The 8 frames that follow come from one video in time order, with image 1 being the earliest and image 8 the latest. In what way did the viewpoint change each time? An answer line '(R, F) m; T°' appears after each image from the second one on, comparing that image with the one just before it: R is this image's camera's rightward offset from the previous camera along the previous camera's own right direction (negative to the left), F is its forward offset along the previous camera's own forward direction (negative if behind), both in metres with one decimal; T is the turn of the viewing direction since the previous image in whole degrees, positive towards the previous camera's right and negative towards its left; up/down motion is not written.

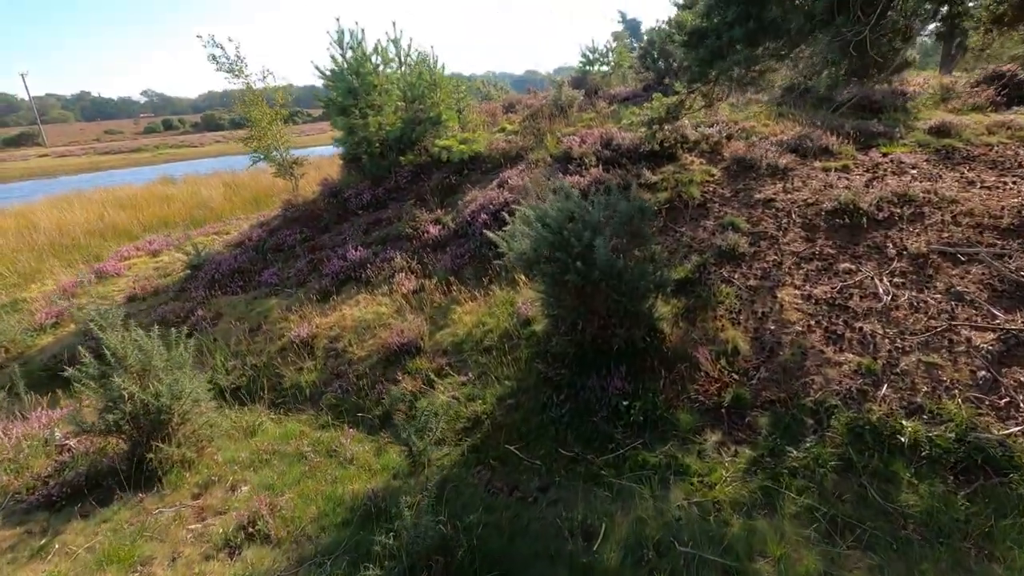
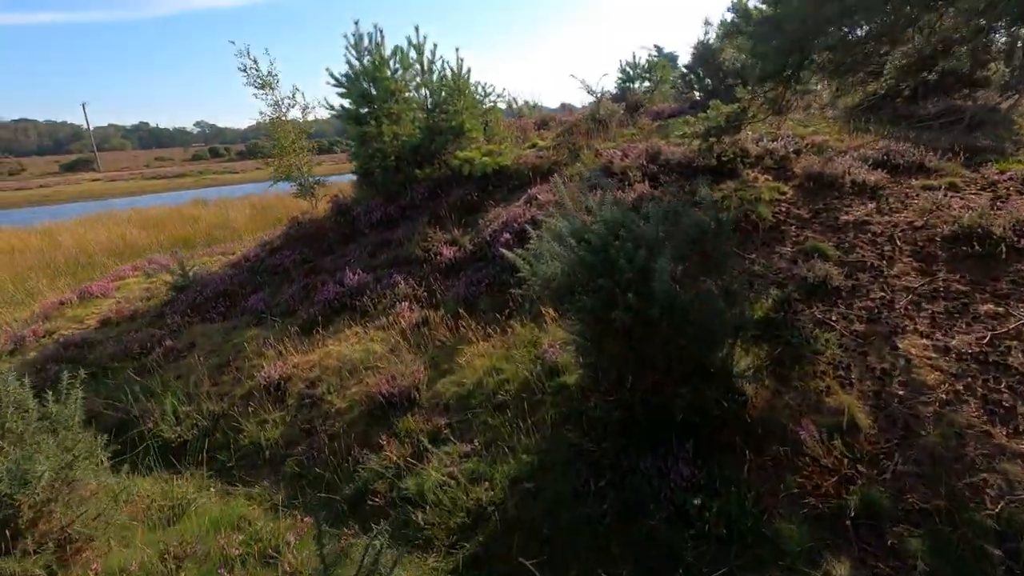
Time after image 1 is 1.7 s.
(+0.1, +1.5) m; -3°
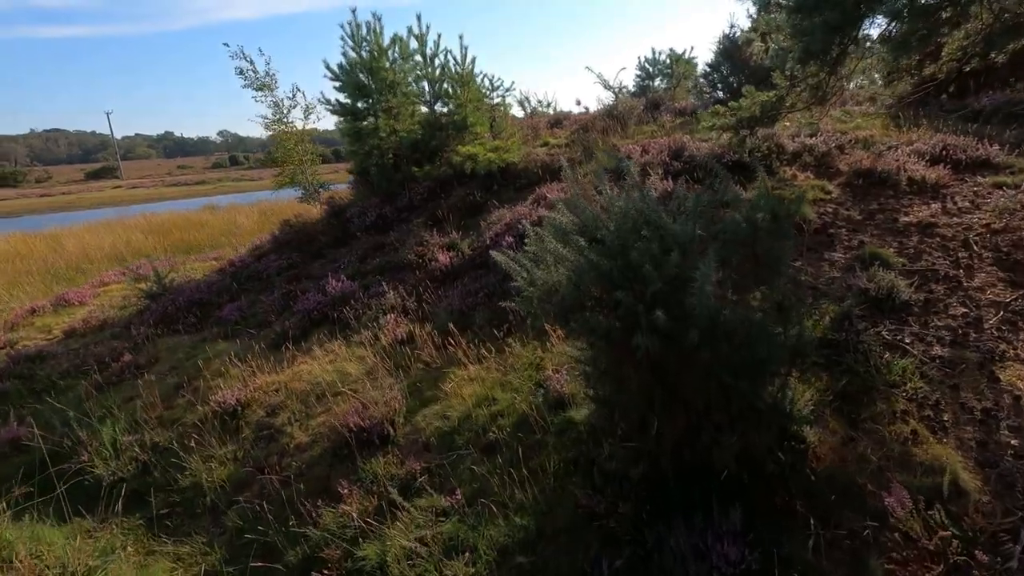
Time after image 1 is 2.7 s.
(+0.2, +0.9) m; -2°
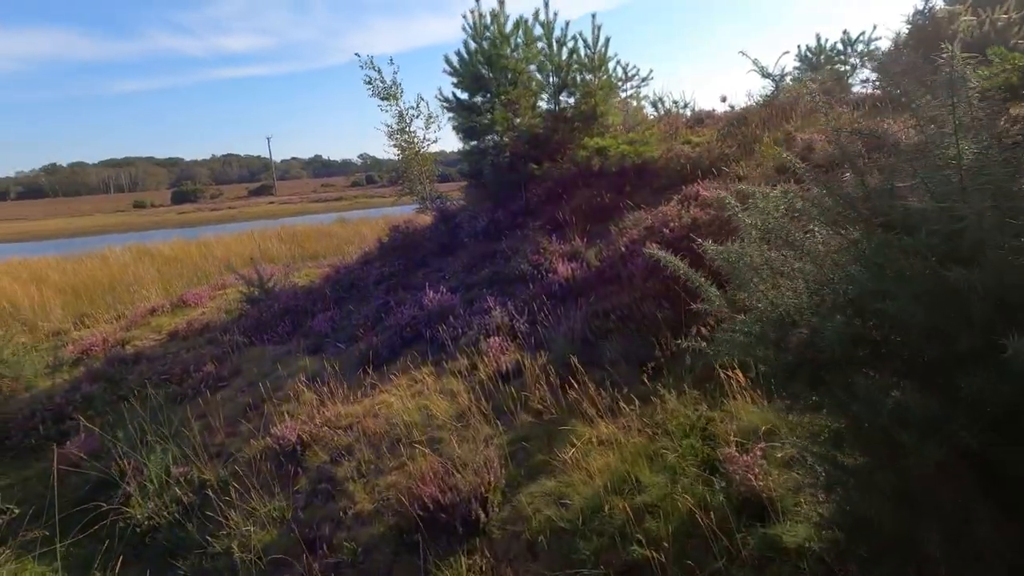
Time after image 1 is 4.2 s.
(-0.2, +1.4) m; -12°
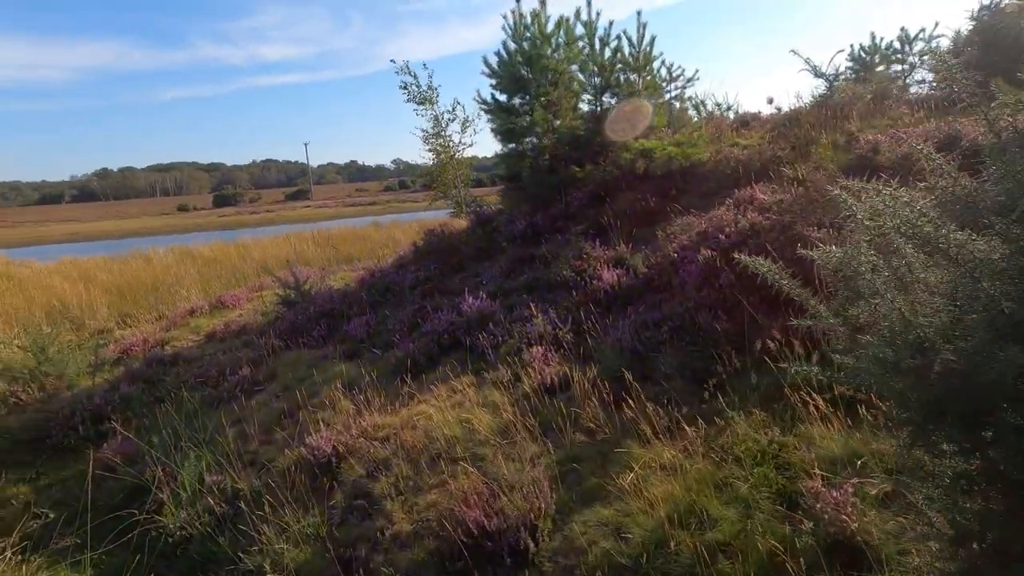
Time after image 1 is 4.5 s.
(-0.1, +0.2) m; -3°
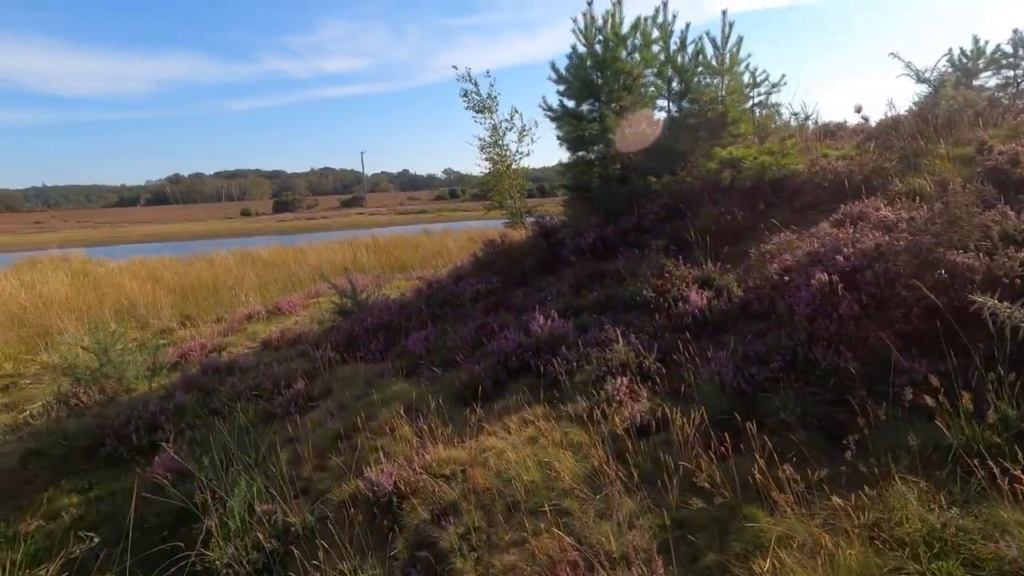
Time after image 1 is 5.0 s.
(-0.3, +0.4) m; -5°
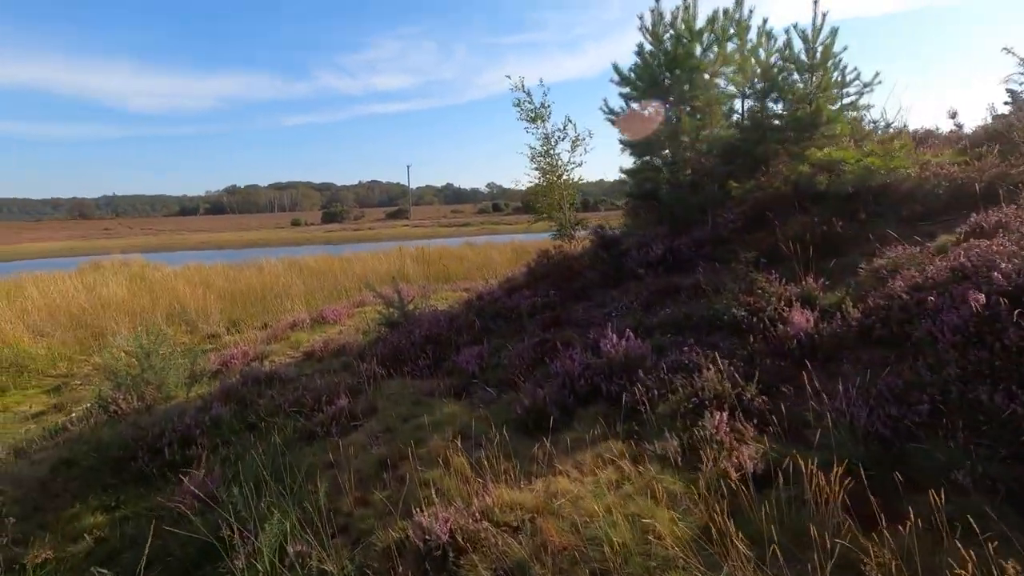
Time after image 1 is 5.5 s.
(-0.2, +0.6) m; -4°
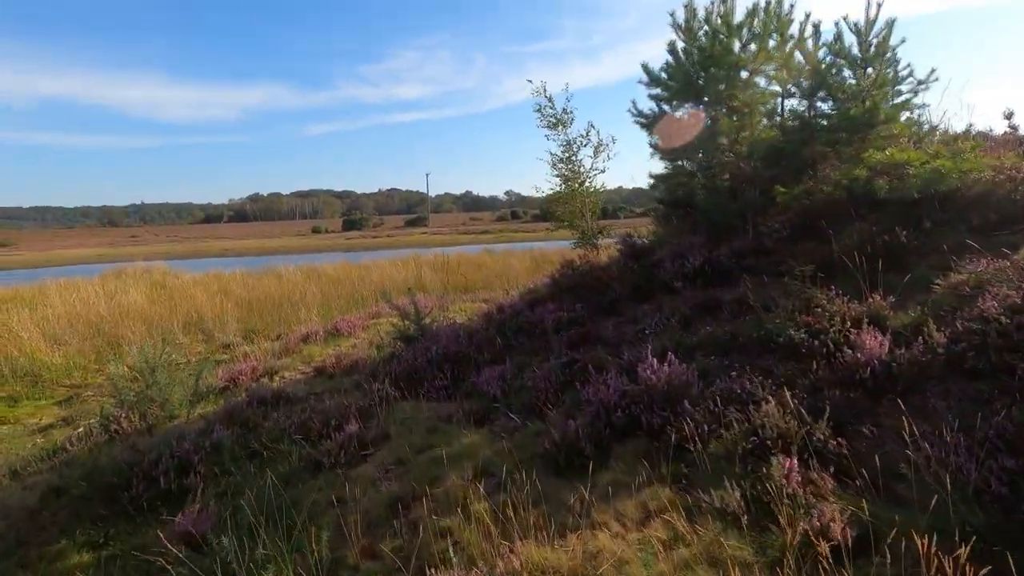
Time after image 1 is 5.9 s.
(-0.1, +0.4) m; -2°
